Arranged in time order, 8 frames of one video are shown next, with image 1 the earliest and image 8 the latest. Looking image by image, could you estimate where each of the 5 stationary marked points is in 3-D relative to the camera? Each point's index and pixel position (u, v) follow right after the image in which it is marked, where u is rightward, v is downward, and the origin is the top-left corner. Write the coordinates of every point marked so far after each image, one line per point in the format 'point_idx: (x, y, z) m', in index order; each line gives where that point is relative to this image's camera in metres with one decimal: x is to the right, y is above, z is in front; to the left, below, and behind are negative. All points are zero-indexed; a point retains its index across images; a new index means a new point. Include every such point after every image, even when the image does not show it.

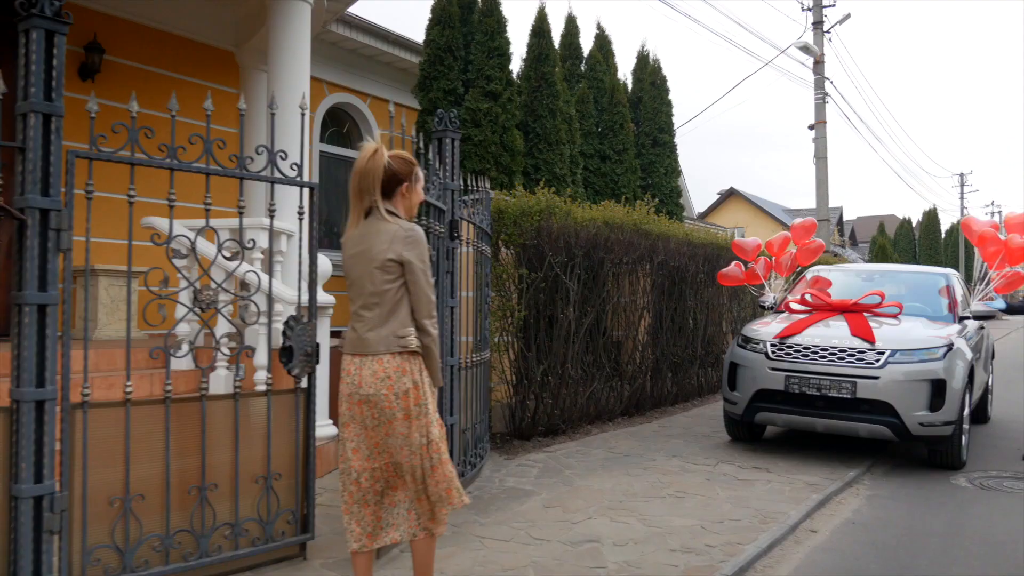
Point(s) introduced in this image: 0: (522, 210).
0: (+0.1, +0.6, +7.0) m
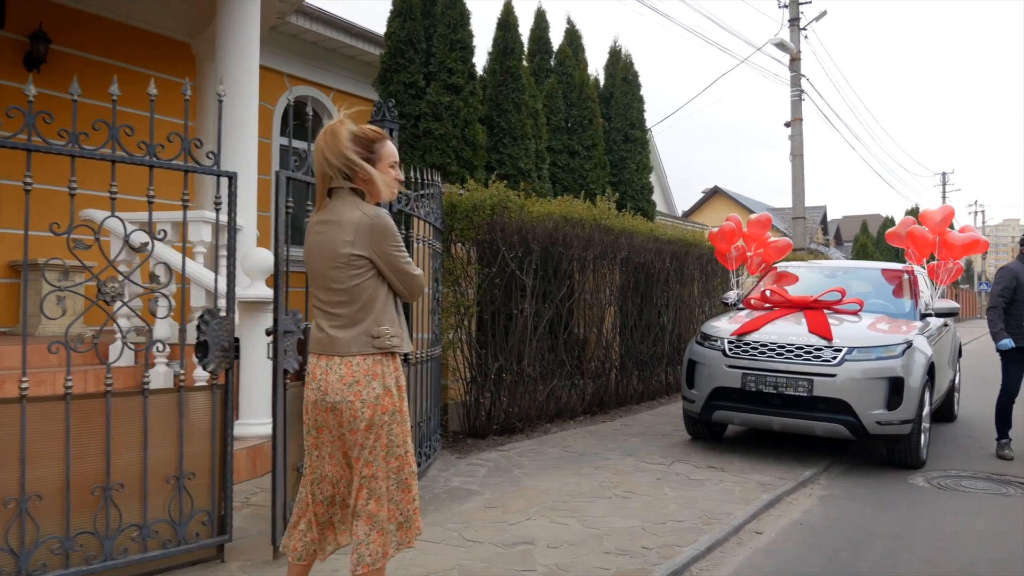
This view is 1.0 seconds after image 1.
0: (-0.3, +0.6, +6.9) m
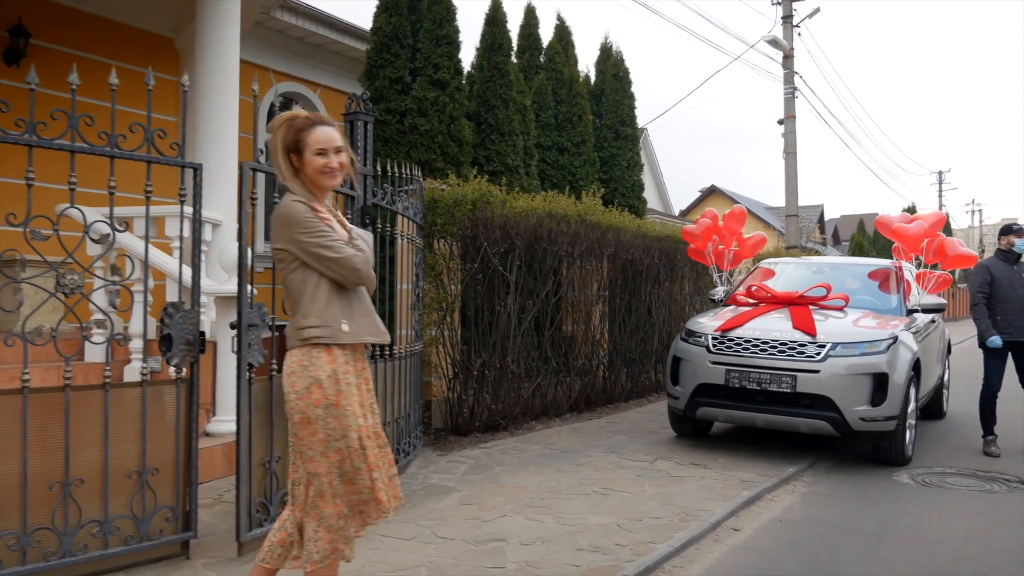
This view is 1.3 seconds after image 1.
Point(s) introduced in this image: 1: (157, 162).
0: (-0.4, +0.7, +6.8) m
1: (-1.5, +0.5, +3.8) m
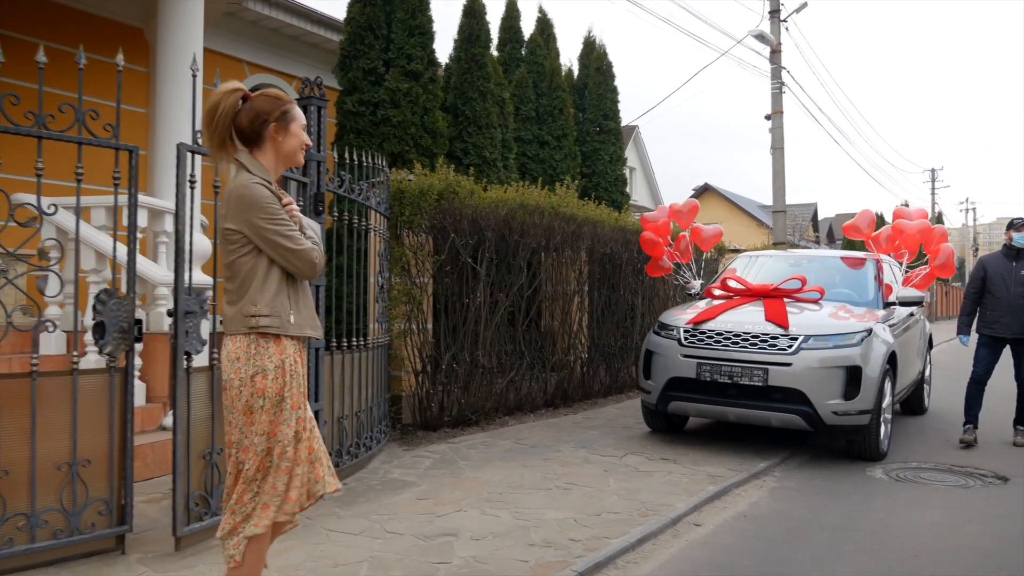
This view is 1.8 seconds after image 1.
0: (-0.7, +0.7, +6.7) m
1: (-1.7, +0.6, +3.7) m
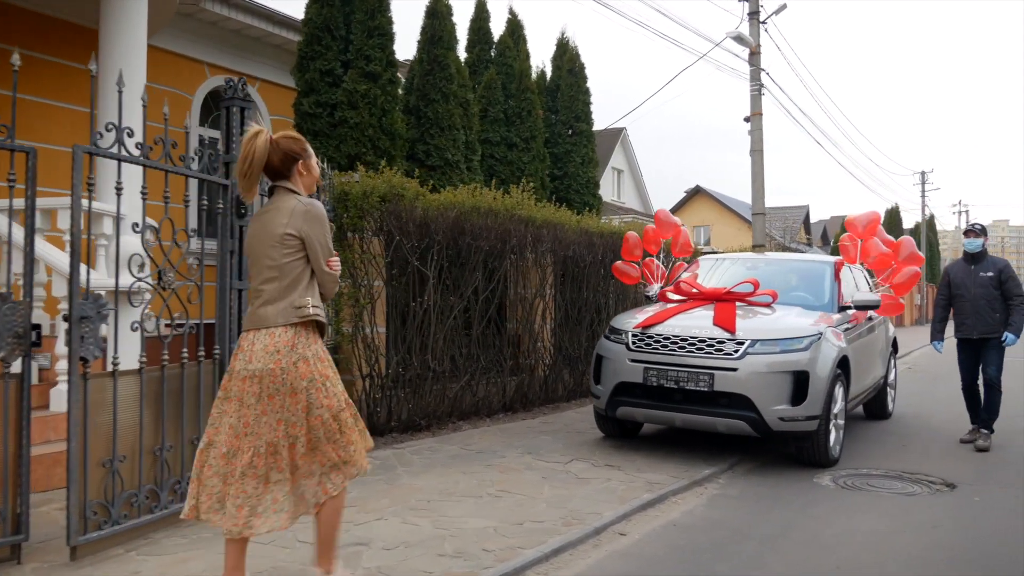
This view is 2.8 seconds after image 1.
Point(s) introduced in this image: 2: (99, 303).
0: (-1.1, +0.7, +6.6) m
1: (-2.1, +0.6, +3.6) m
2: (-1.7, -0.1, +3.8) m
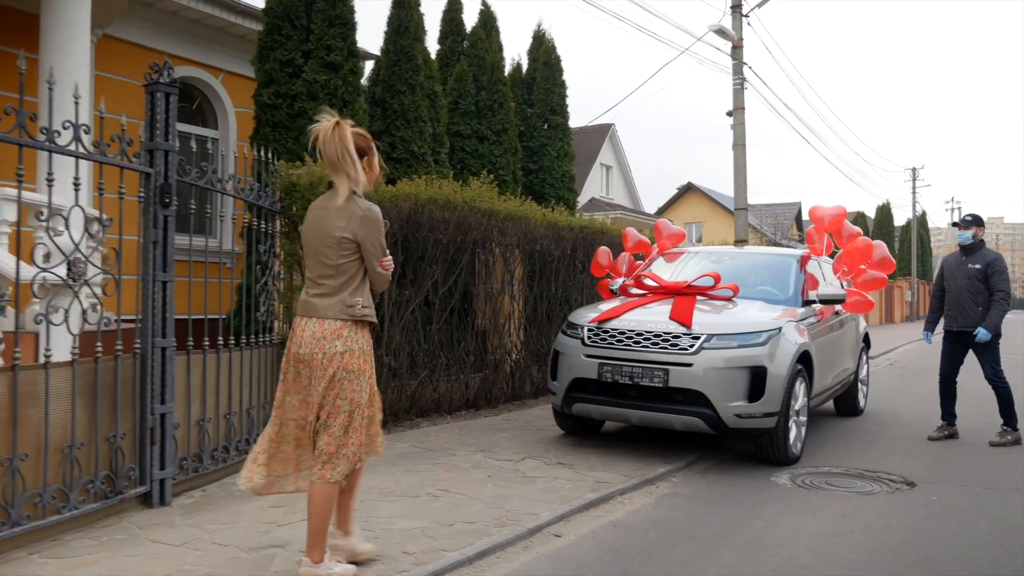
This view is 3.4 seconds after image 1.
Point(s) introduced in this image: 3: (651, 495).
0: (-1.4, +0.7, +6.4) m
1: (-2.4, +0.6, +3.4) m
2: (-2.0, 0.0, +3.6) m
3: (+0.8, -1.2, +5.3) m
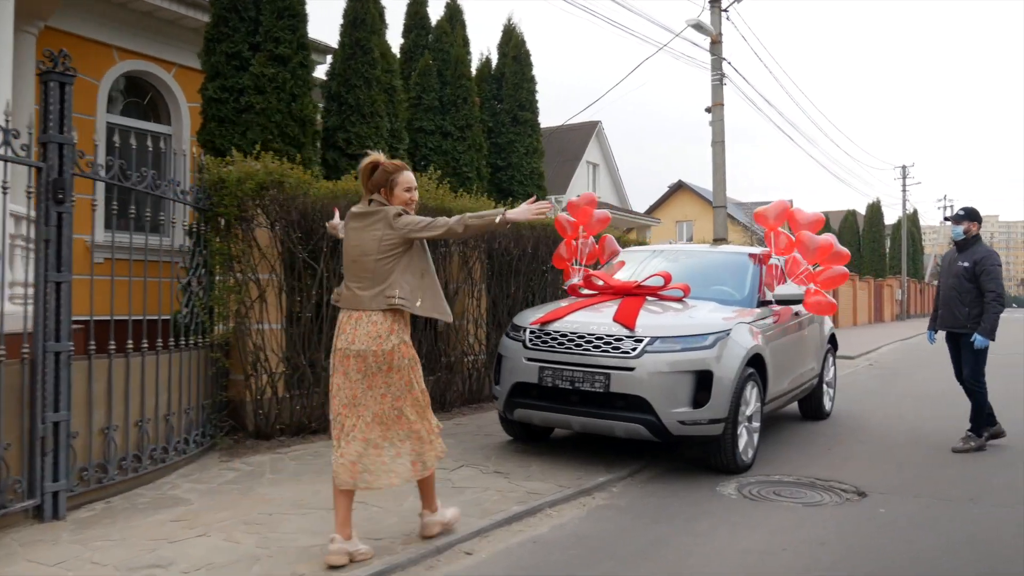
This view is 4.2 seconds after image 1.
0: (-1.8, +0.7, +6.2) m
1: (-2.9, +0.6, +3.2) m
2: (-2.4, 0.0, +3.3) m
3: (+0.4, -1.2, +5.1) m
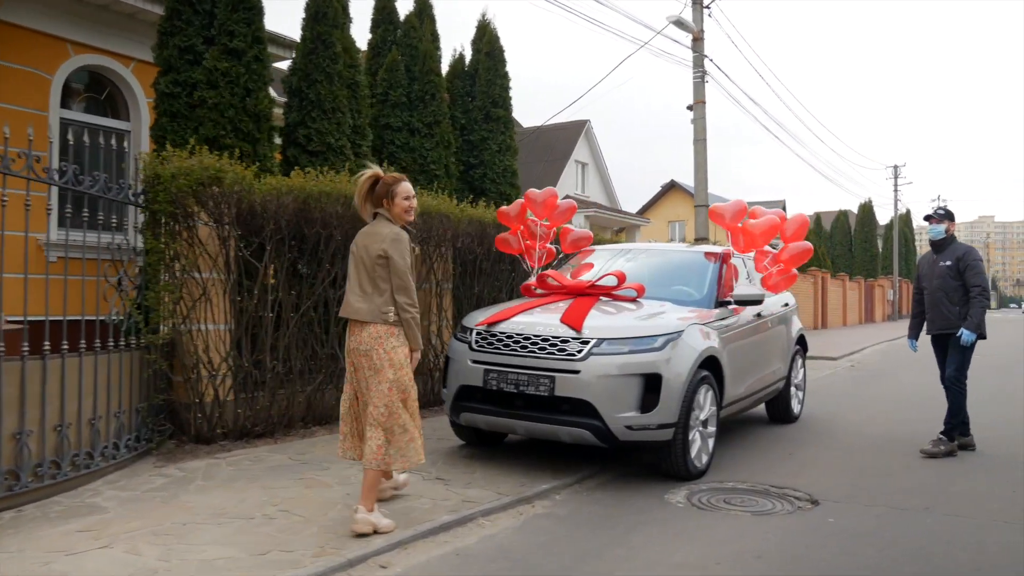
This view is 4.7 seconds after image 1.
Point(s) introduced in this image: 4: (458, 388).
0: (-2.1, +0.8, +6.0) m
1: (-3.2, +0.6, +3.0) m
2: (-2.8, 0.0, +3.1) m
3: (+0.1, -1.2, +4.9) m
4: (-0.3, -0.6, +5.9) m
